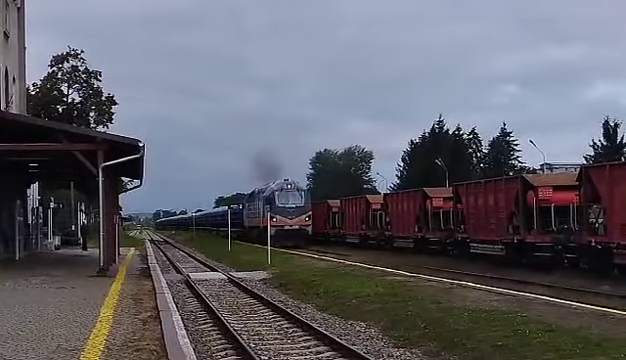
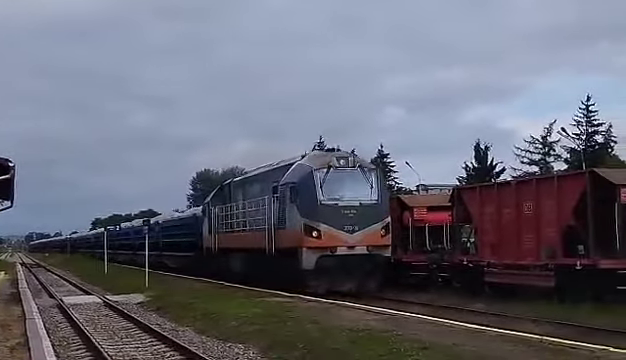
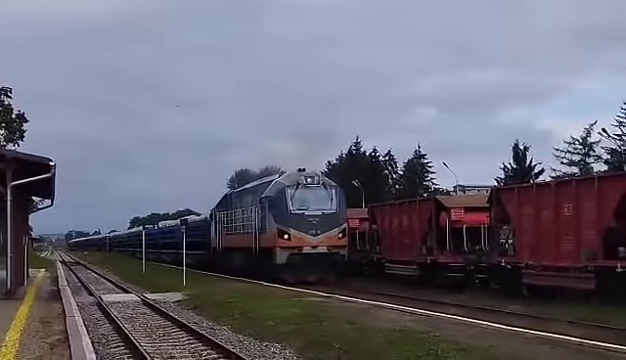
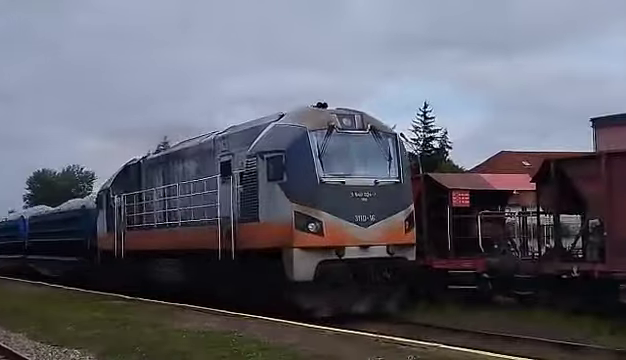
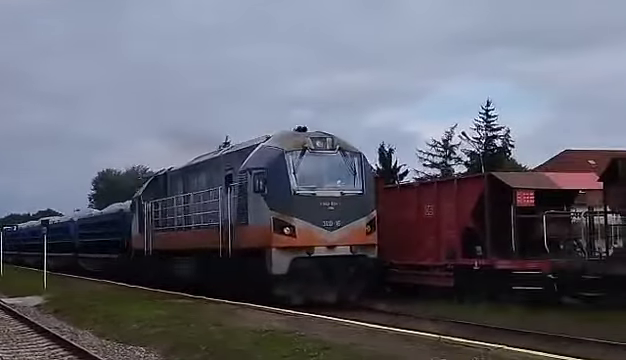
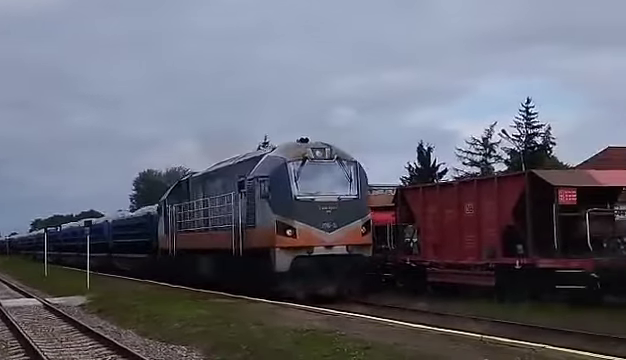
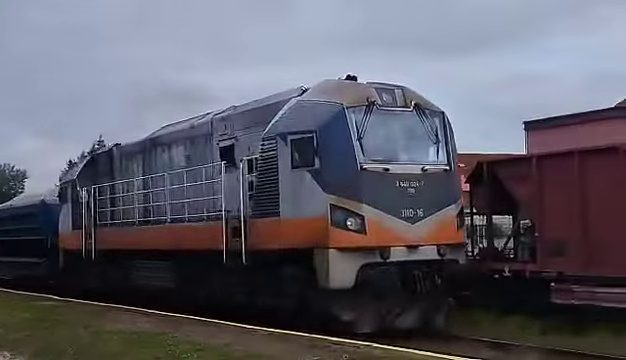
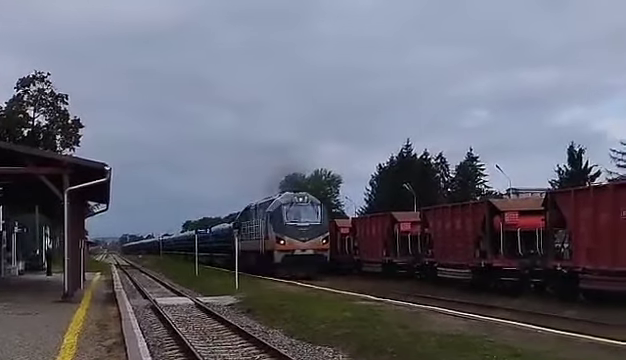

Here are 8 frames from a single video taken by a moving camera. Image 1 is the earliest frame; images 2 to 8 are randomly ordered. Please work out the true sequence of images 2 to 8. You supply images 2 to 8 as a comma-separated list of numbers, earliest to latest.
8, 3, 2, 6, 5, 4, 7
